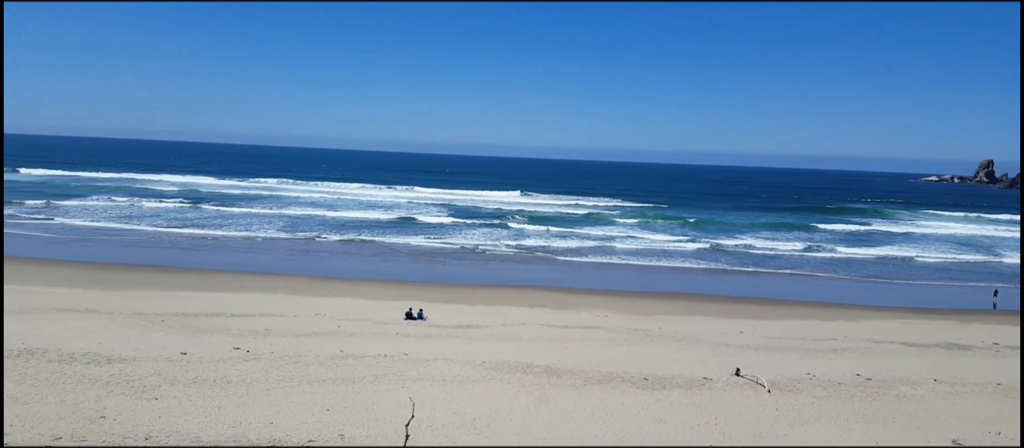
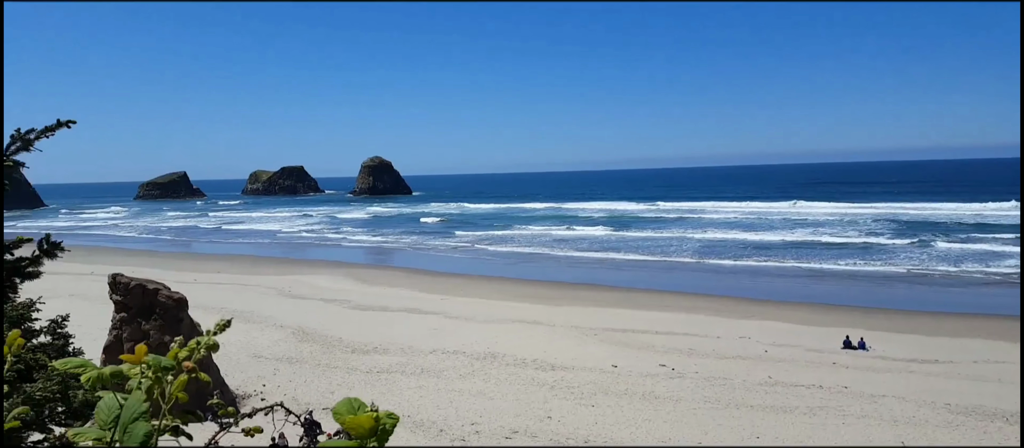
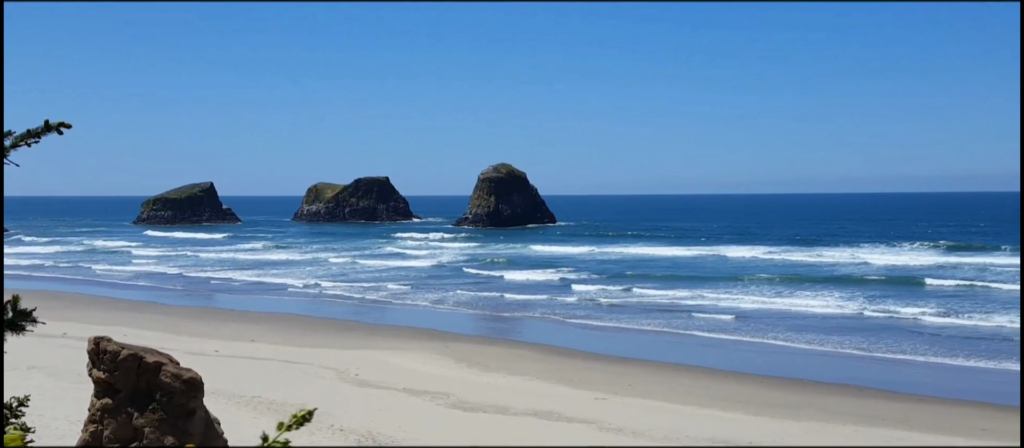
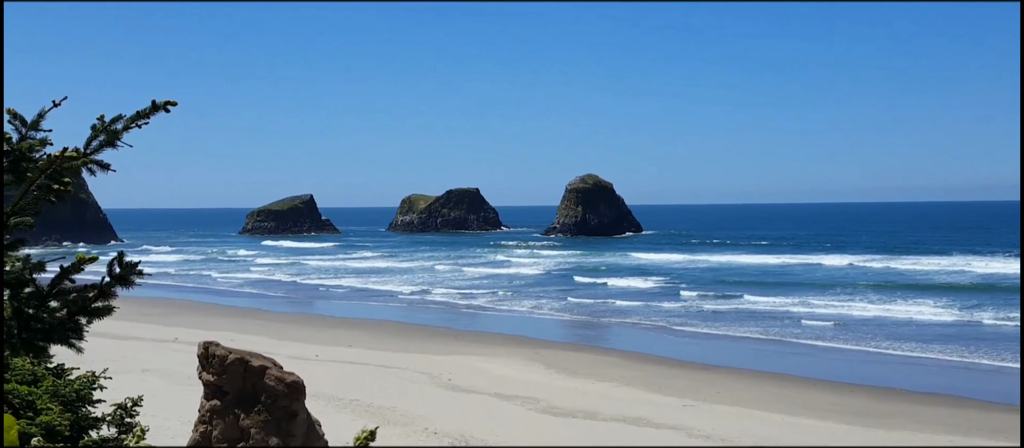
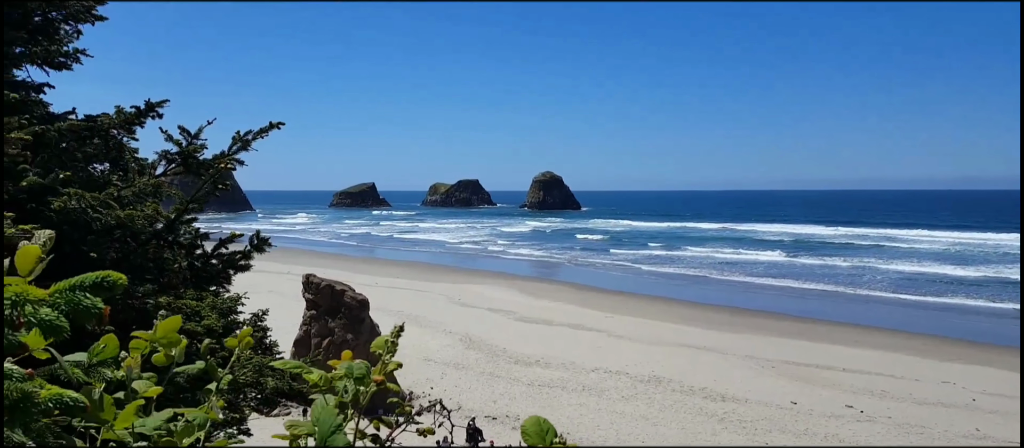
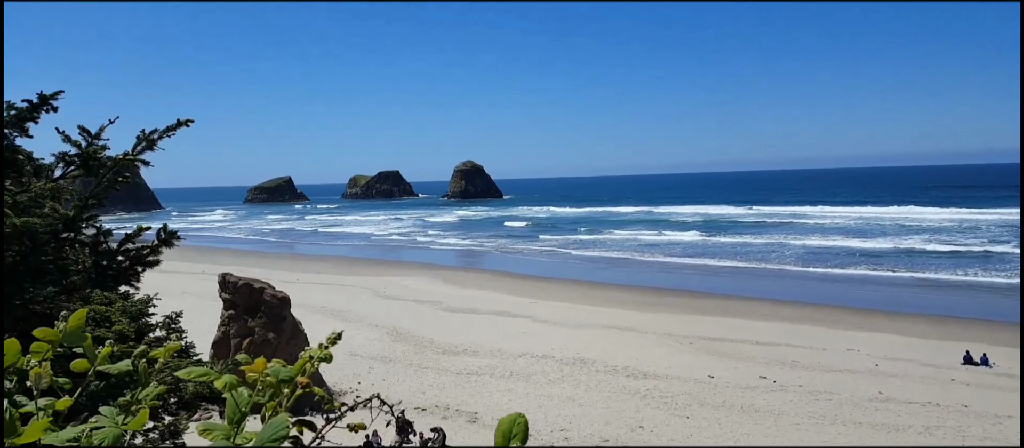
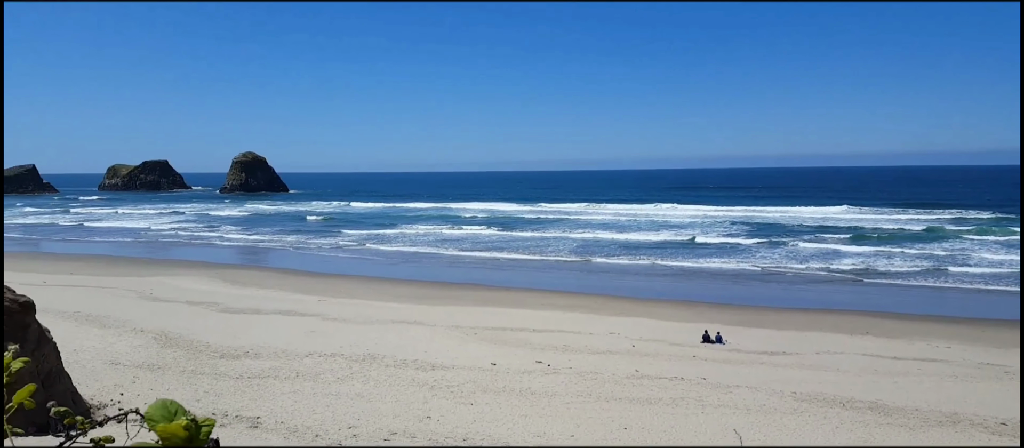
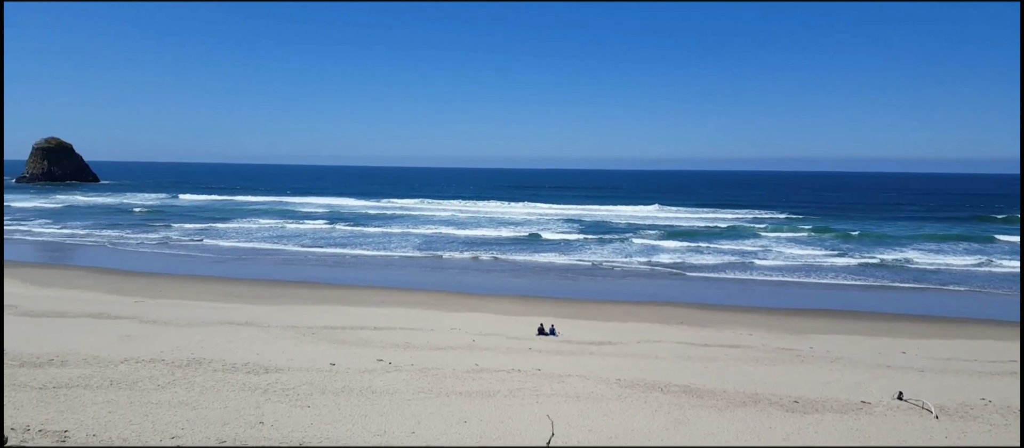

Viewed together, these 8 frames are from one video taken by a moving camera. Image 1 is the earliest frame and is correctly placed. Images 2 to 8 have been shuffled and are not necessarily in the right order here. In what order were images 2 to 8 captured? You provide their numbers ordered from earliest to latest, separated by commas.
8, 7, 2, 6, 5, 4, 3
